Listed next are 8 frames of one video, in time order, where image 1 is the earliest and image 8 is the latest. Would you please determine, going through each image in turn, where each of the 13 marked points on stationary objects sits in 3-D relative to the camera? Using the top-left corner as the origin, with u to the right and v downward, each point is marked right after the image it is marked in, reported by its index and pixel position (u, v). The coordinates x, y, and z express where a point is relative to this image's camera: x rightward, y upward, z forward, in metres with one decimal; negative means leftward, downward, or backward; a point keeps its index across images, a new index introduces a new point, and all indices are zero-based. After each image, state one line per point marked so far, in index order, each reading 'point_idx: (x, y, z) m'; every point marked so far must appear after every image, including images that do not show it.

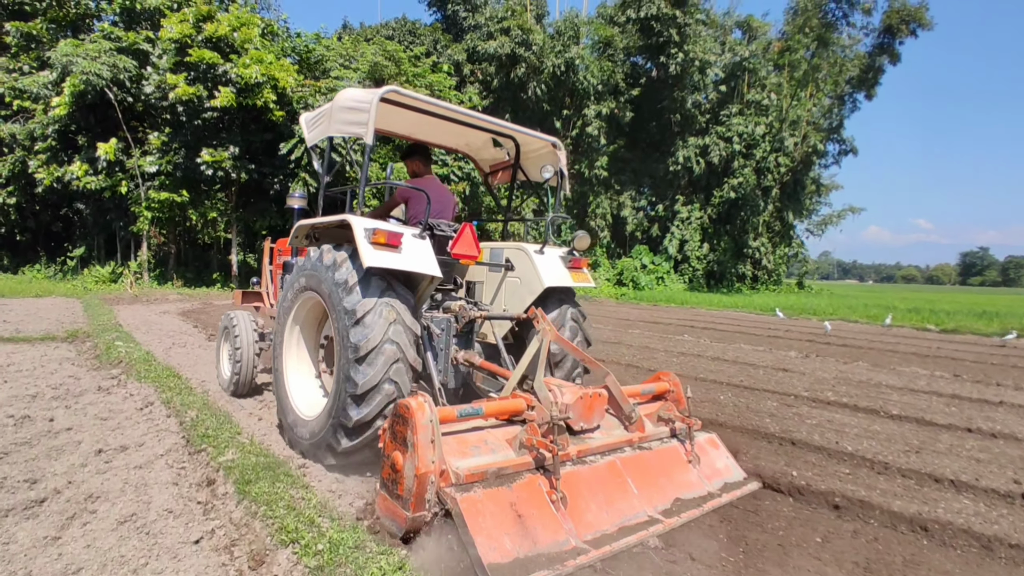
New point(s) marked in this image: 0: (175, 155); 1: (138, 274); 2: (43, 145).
0: (-7.6, +3.0, +13.5) m
1: (-9.2, +0.3, +14.8) m
2: (-10.9, +3.3, +13.9) m
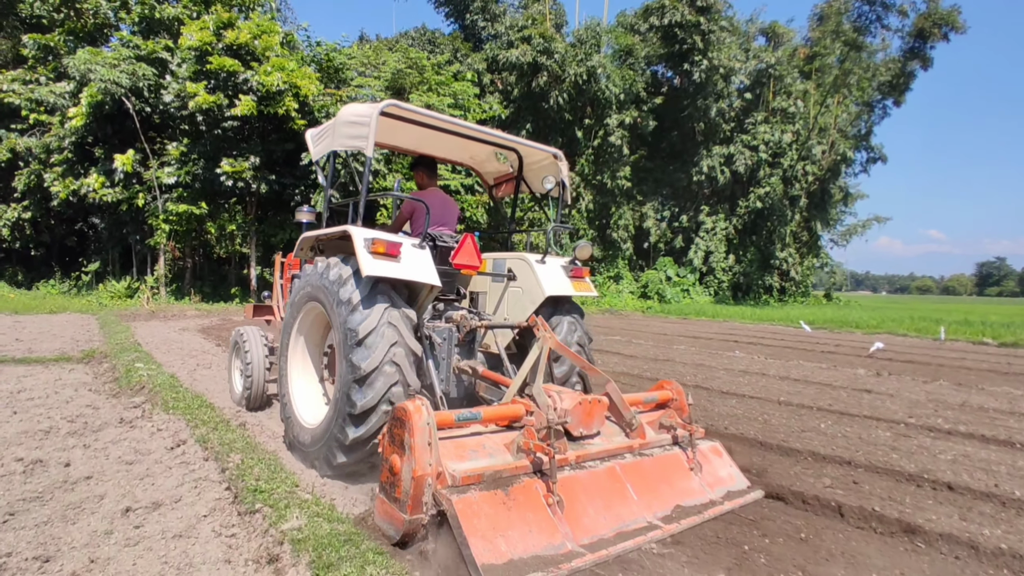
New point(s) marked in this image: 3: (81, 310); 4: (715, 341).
0: (-6.9, +2.7, +13.1) m
1: (-8.5, 0.0, +14.4) m
2: (-10.2, +2.9, +13.5) m
3: (-9.3, -0.5, +13.0) m
4: (+3.9, -1.0, +11.5) m
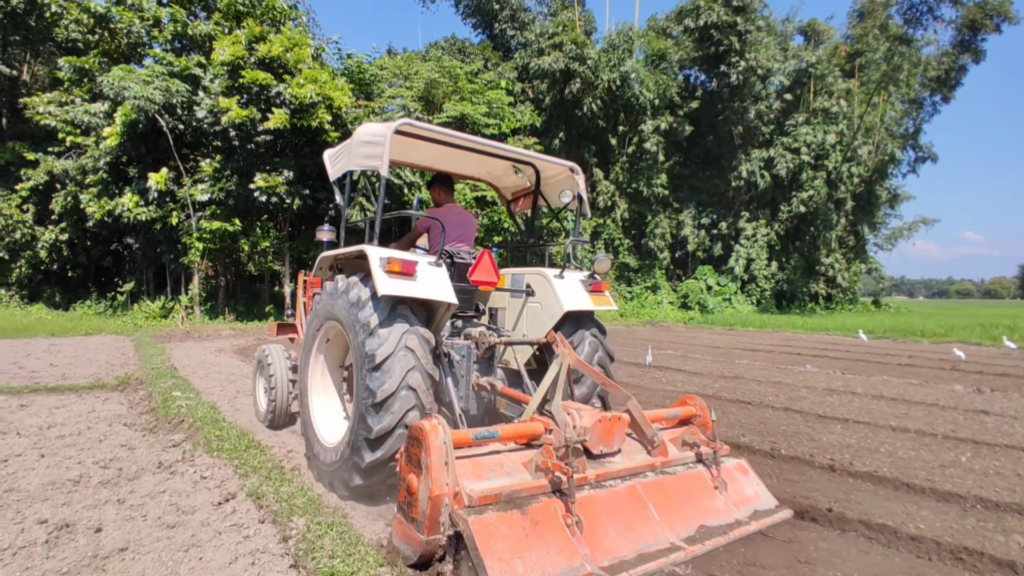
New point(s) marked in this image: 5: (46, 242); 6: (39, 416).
0: (-6.1, +2.3, +12.8) m
1: (-7.6, -0.5, +14.1) m
2: (-9.3, +2.5, +13.4) m
3: (-8.4, -0.9, +12.7) m
4: (+4.7, -1.2, +10.8) m
5: (-12.7, +1.2, +16.4) m
6: (-4.1, -1.2, +5.3) m
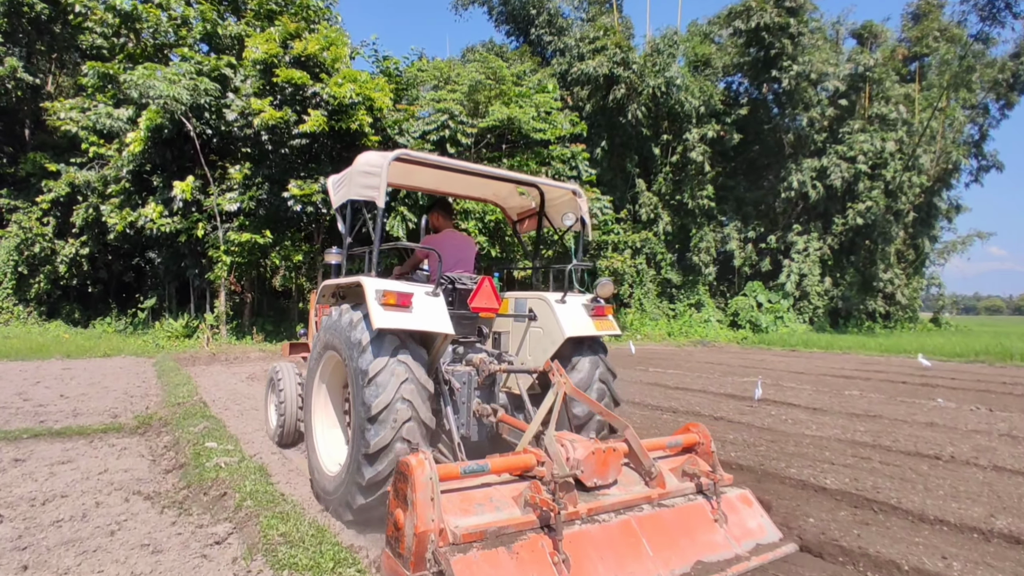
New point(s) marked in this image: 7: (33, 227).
0: (-5.0, +1.9, +11.9) m
1: (-6.5, -0.9, +13.1) m
2: (-8.3, +2.1, +12.5) m
3: (-7.3, -1.3, +11.7) m
4: (+5.7, -1.5, +9.4) m
5: (-11.5, +0.8, +15.6) m
6: (-3.3, -1.3, +4.1) m
7: (-12.3, +1.5, +15.4) m
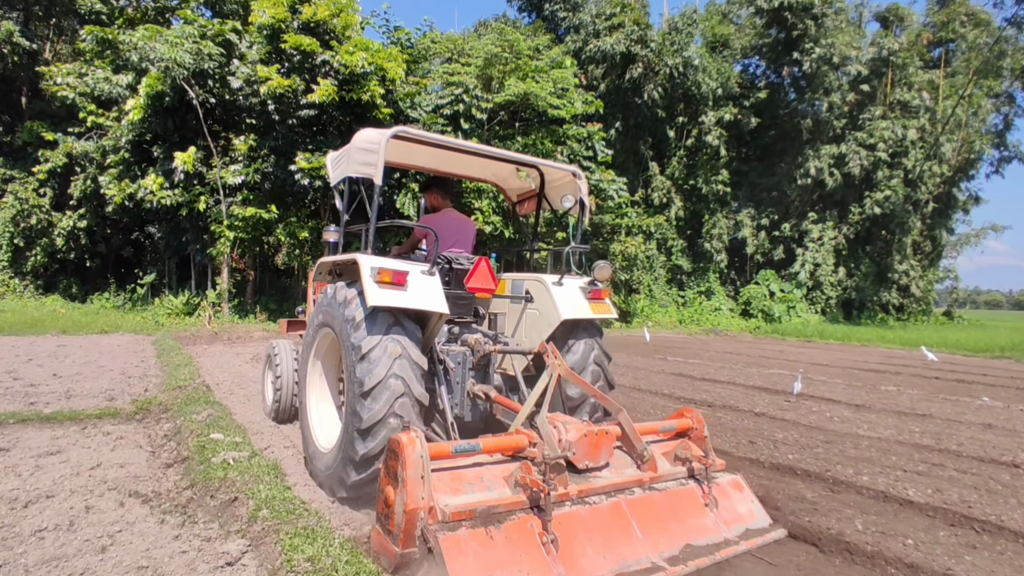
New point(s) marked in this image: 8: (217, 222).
0: (-4.7, +2.4, +11.3) m
1: (-6.2, -0.4, +12.7) m
2: (-7.9, +2.6, +12.0) m
3: (-7.0, -0.8, +11.3) m
4: (+6.0, -1.3, +9.0) m
5: (-11.3, +1.5, +15.1) m
6: (-3.0, -1.1, +3.7) m
7: (-12.0, +2.2, +14.9) m
8: (-5.8, +1.3, +11.7) m
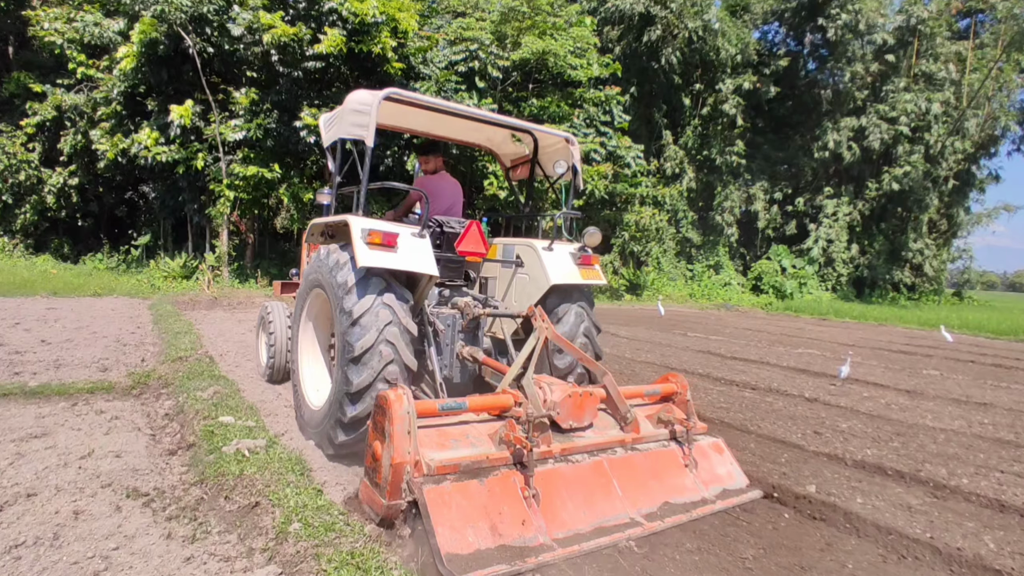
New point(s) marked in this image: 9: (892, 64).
0: (-4.4, +3.0, +10.7) m
1: (-6.0, +0.4, +12.1) m
2: (-7.6, +3.4, +11.3) m
3: (-6.8, -0.1, +10.8) m
4: (+6.2, -1.0, +8.6) m
5: (-11.0, +2.4, +14.4) m
6: (-2.7, -0.9, +3.2) m
7: (-11.7, +3.2, +14.2) m
8: (-5.5, +2.0, +11.1) m
9: (+12.5, +7.4, +19.9) m
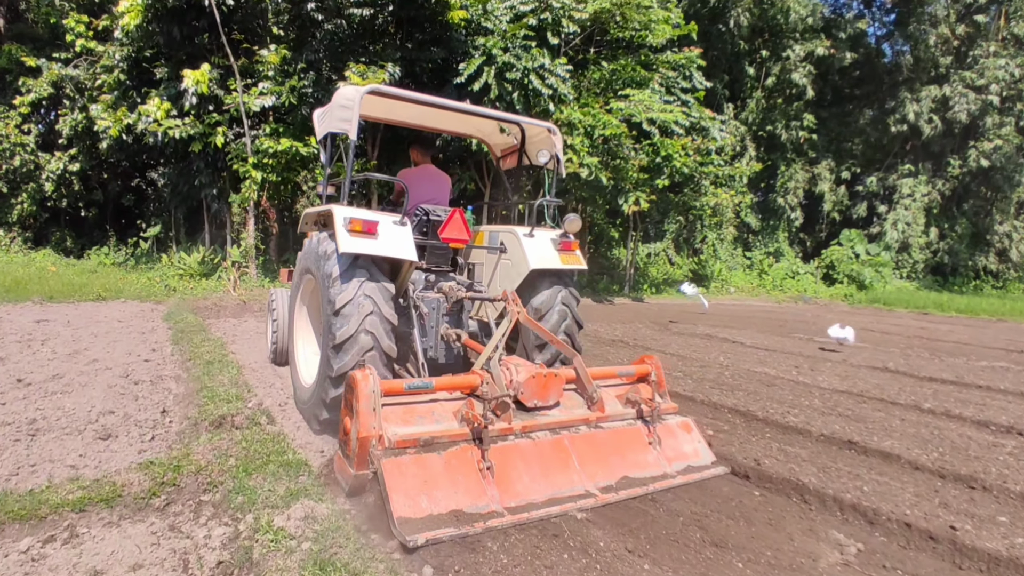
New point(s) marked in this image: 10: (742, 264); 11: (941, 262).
0: (-3.2, +3.0, +8.9) m
1: (-4.7, +0.4, +10.4) m
2: (-6.4, +3.3, +9.5) m
3: (-5.6, -0.1, +9.0) m
4: (+7.5, -1.0, +6.8) m
5: (-9.7, +2.5, +12.6) m
6: (-1.5, -1.0, +1.5) m
7: (-10.5, +3.2, +12.4) m
8: (-4.2, +2.0, +9.3) m
9: (+13.8, +7.8, +17.8) m
10: (+7.2, +0.8, +18.6) m
11: (+13.6, +0.8, +19.1) m
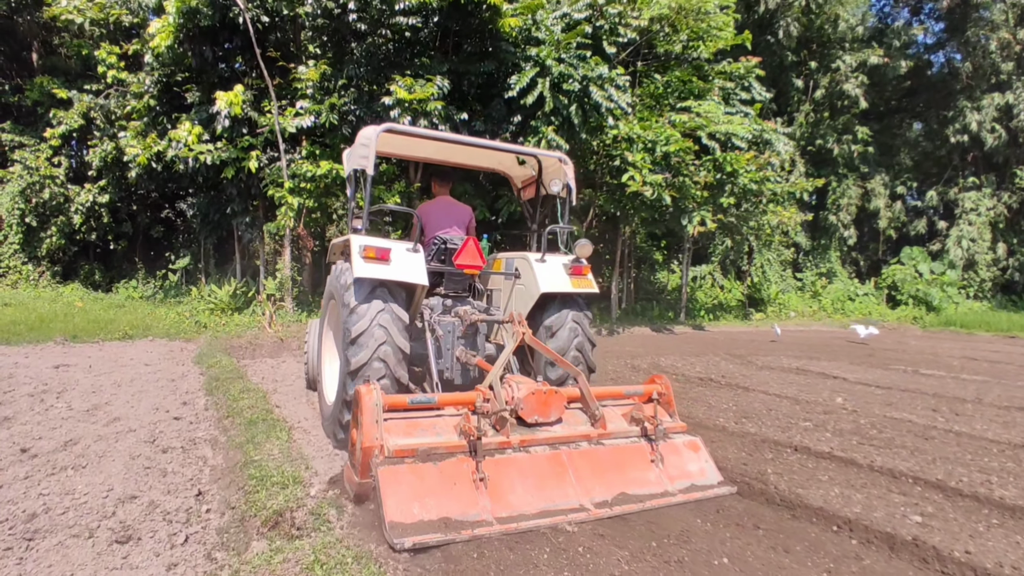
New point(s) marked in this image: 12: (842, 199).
0: (-2.4, +2.5, +8.2) m
1: (-3.9, -0.2, +9.7) m
2: (-5.6, +2.8, +9.0) m
3: (-4.7, -0.6, +8.4) m
4: (+8.2, -1.2, +5.6) m
5: (-8.8, +1.7, +12.2) m
6: (-1.0, -1.1, +0.7) m
7: (-9.6, +2.5, +12.1) m
8: (-3.5, +1.5, +8.7) m
9: (+14.8, +7.2, +16.8) m
10: (+8.3, +0.1, +17.5) m
11: (+14.8, +0.2, +17.8) m
12: (+9.7, +2.6, +17.4) m
